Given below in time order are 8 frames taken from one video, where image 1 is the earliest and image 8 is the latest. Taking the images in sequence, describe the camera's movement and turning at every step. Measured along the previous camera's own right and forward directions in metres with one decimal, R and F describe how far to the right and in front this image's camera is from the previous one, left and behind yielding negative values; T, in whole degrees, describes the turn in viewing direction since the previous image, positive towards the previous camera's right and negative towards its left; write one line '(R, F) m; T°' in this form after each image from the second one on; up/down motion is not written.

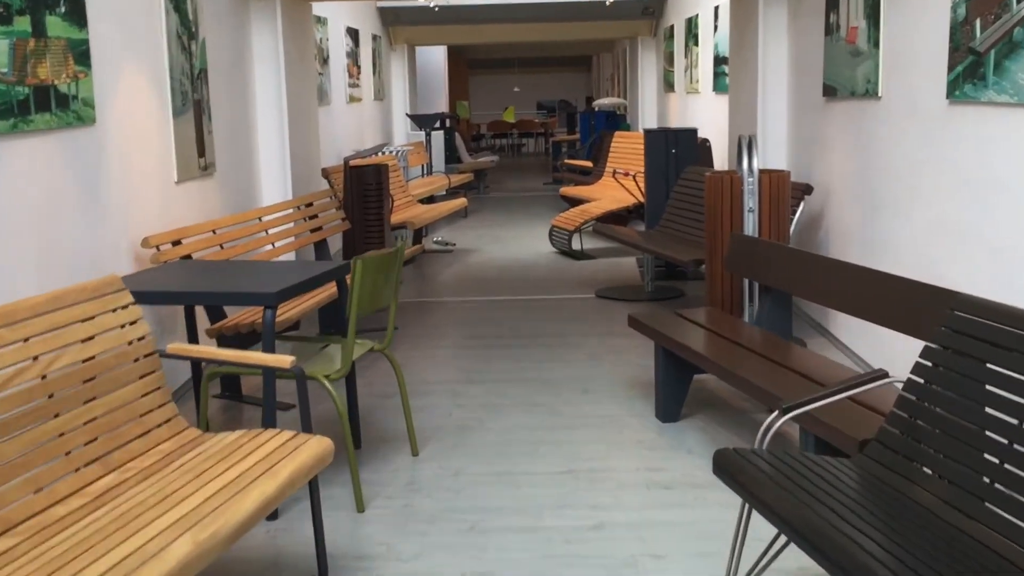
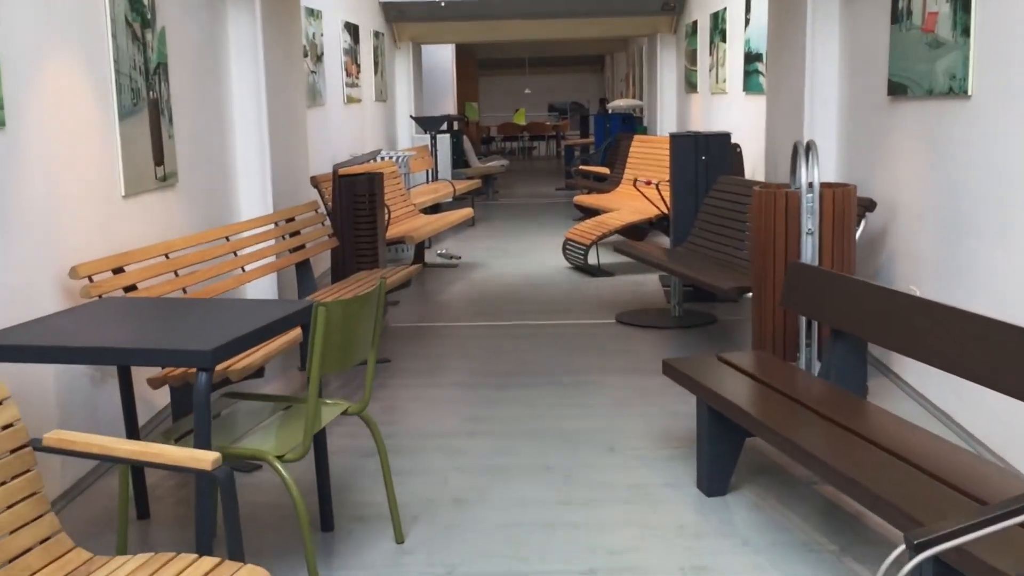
(0.0, +0.7) m; -1°
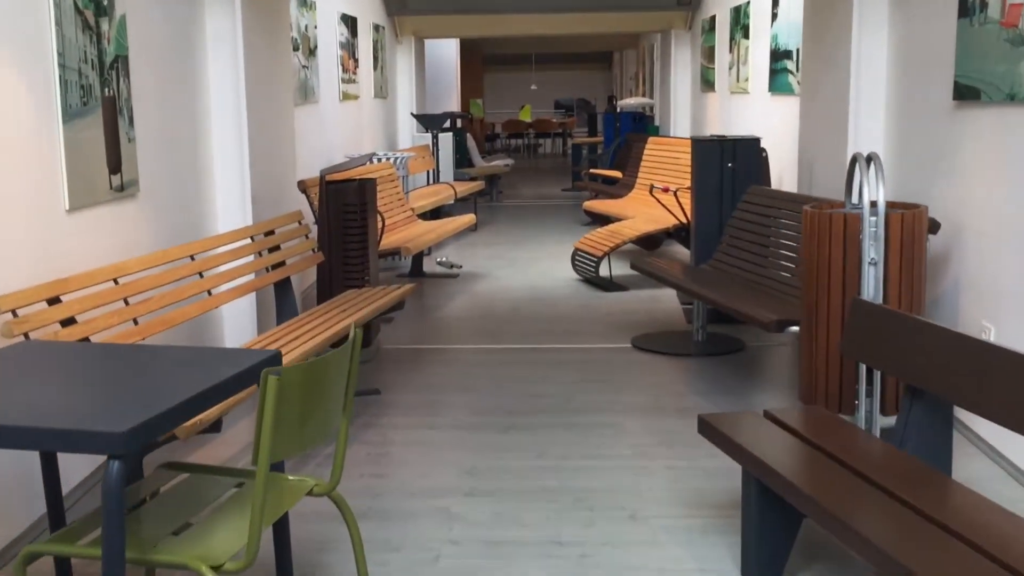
(0.0, +0.6) m; 0°
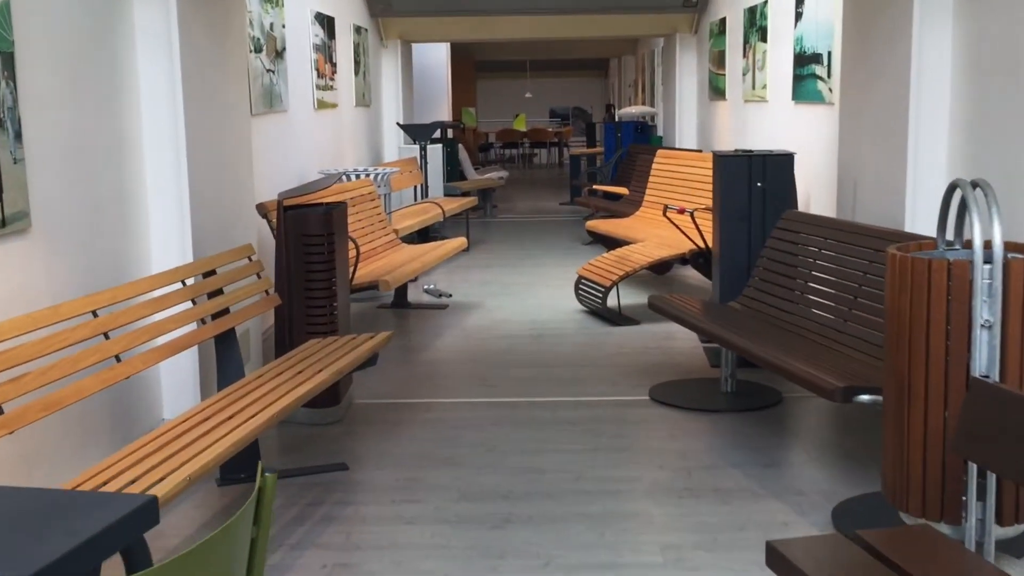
(0.0, +0.8) m; 0°
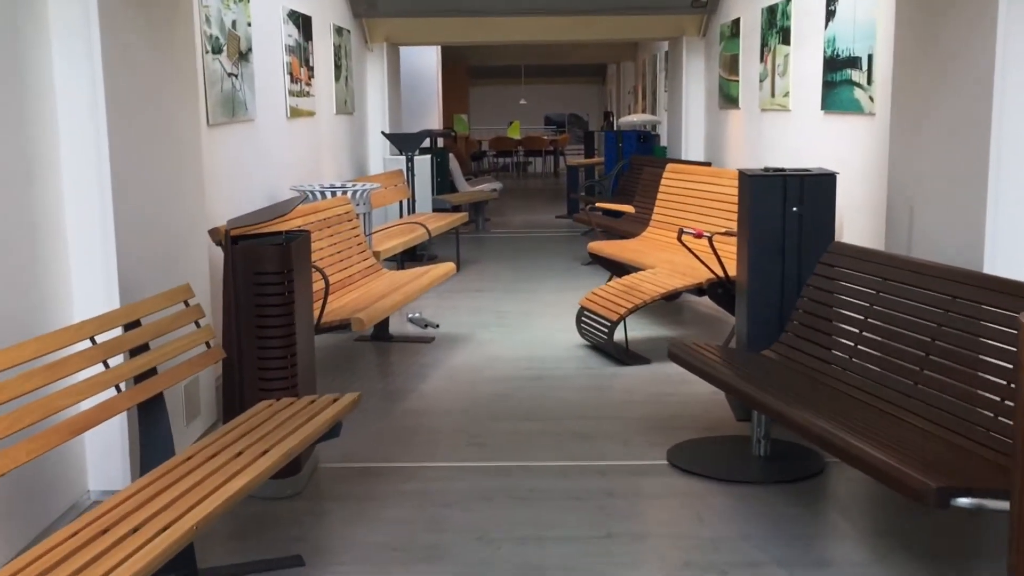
(0.0, +0.7) m; 0°
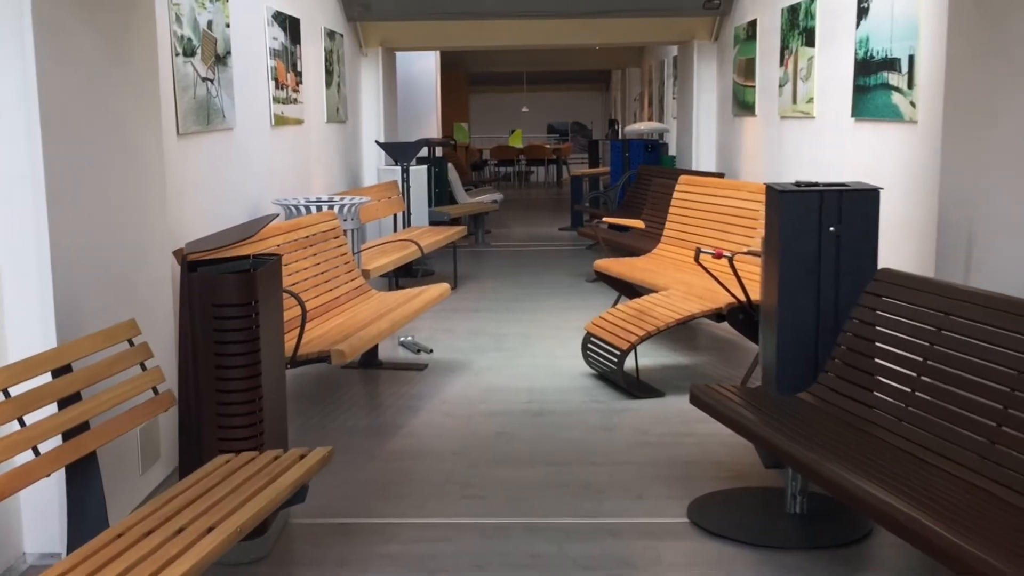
(0.0, +0.5) m; 0°
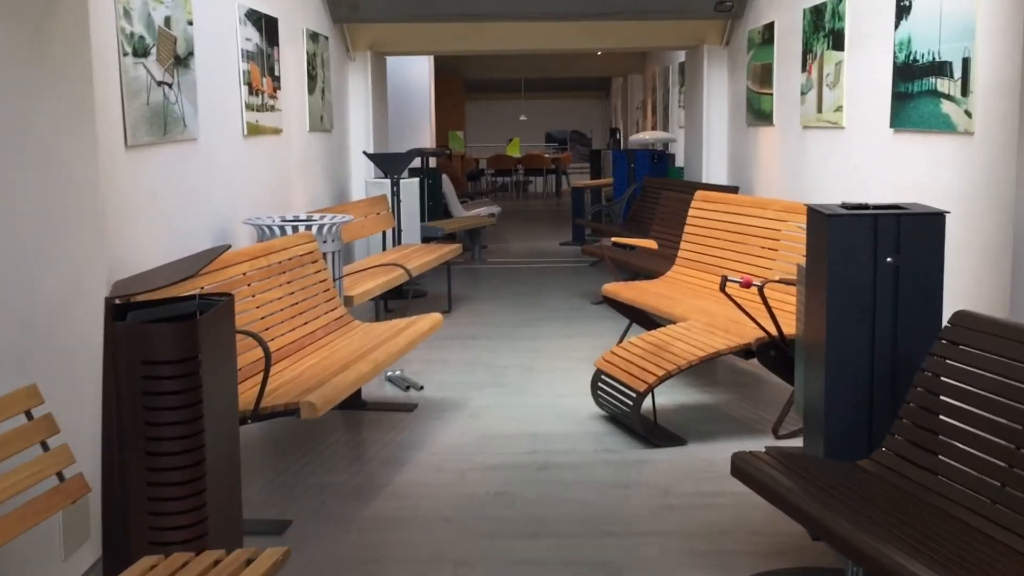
(0.0, +0.6) m; 0°
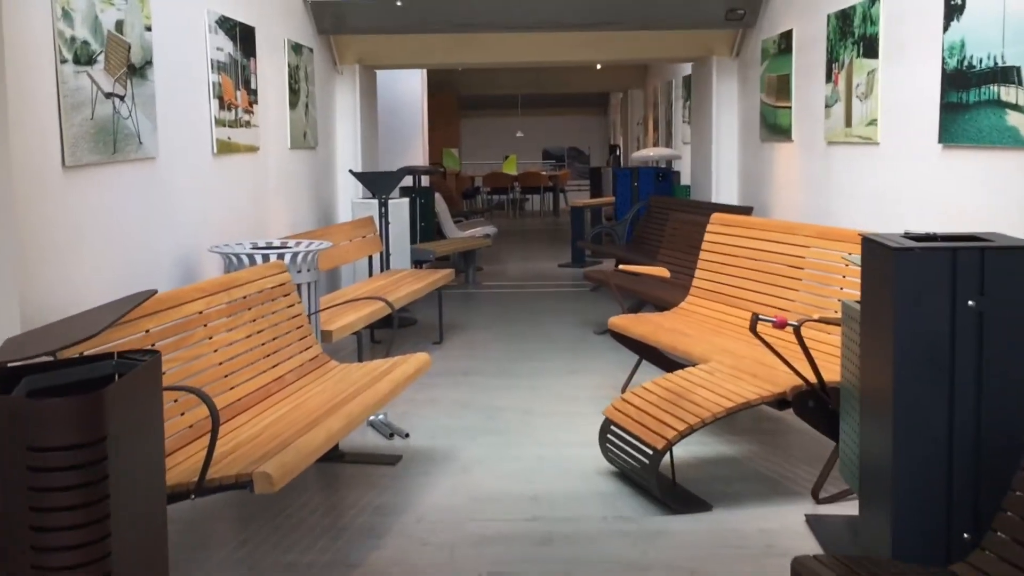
(0.0, +0.5) m; 0°
